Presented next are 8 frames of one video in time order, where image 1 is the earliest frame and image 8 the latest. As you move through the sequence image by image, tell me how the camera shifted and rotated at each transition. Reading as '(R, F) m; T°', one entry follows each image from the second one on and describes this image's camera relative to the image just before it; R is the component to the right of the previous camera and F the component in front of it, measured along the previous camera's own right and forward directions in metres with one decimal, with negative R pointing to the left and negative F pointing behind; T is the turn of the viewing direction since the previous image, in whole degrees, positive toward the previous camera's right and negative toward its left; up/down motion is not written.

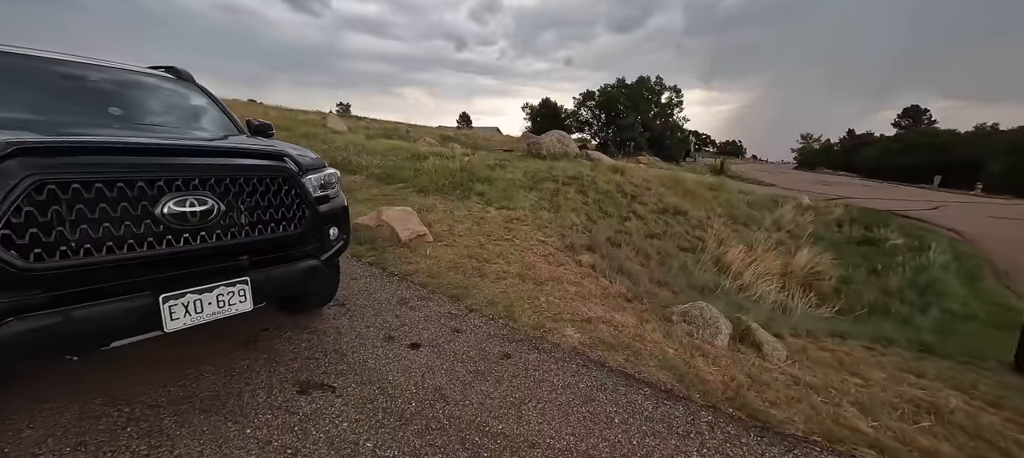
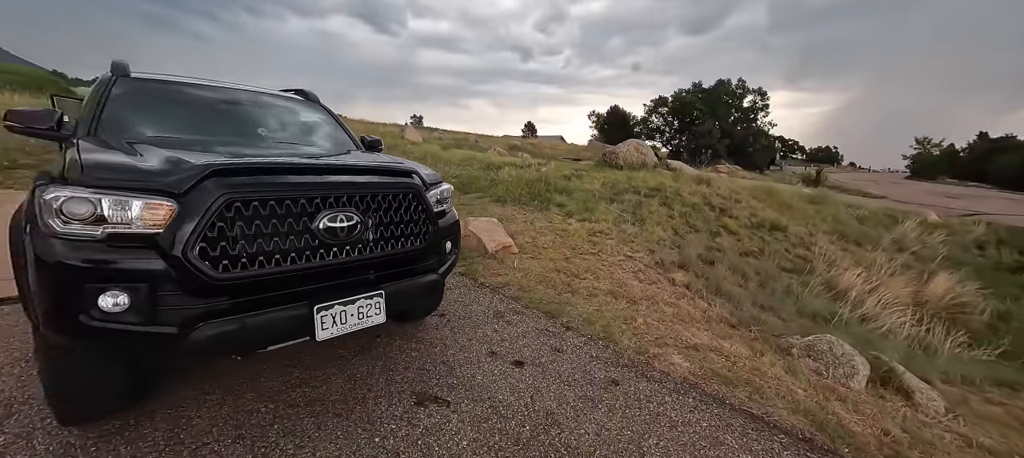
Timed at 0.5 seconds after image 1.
(-0.3, 0.0) m; -9°
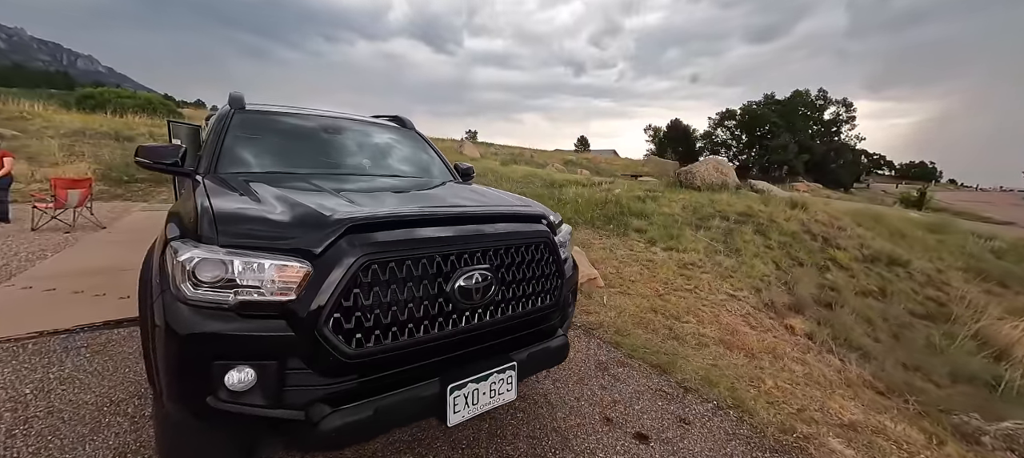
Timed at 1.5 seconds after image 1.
(-0.4, +0.3) m; -8°
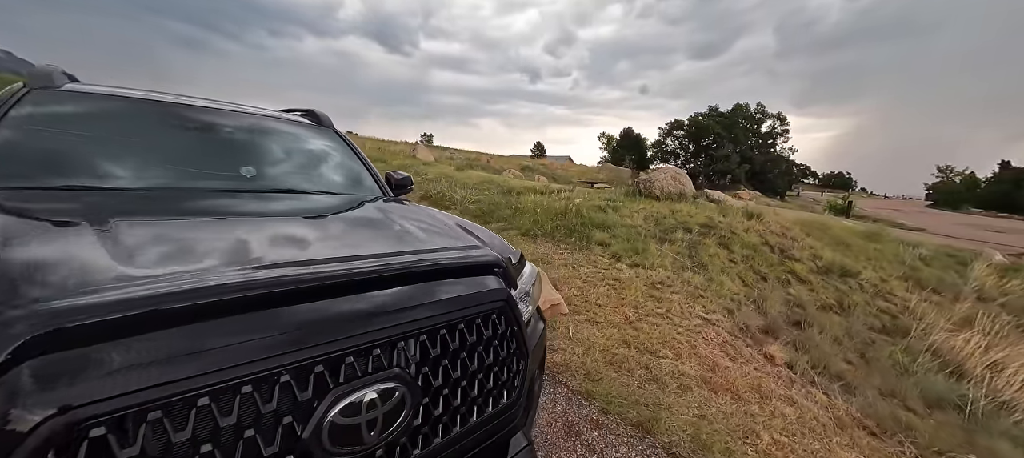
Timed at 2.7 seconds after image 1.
(+0.1, +0.6) m; +6°
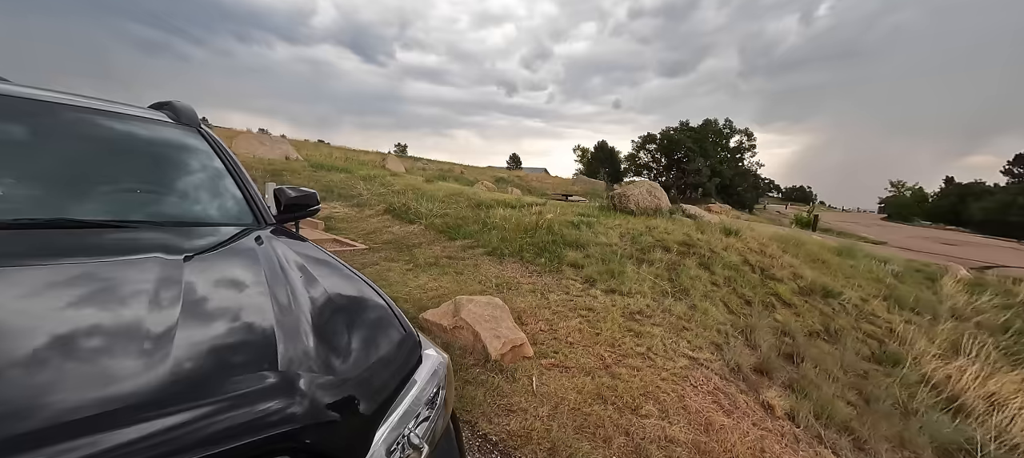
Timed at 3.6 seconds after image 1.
(+0.2, +0.6) m; +3°
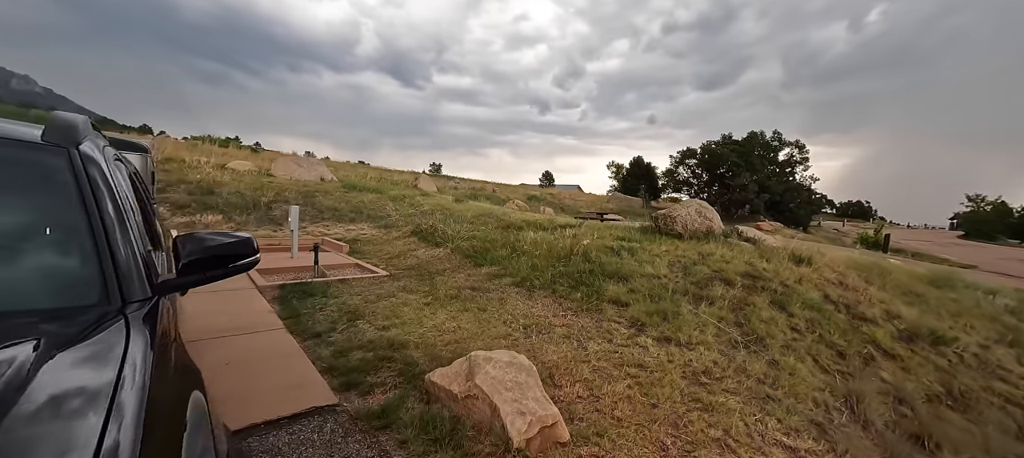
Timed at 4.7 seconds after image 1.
(0.0, +0.8) m; -5°
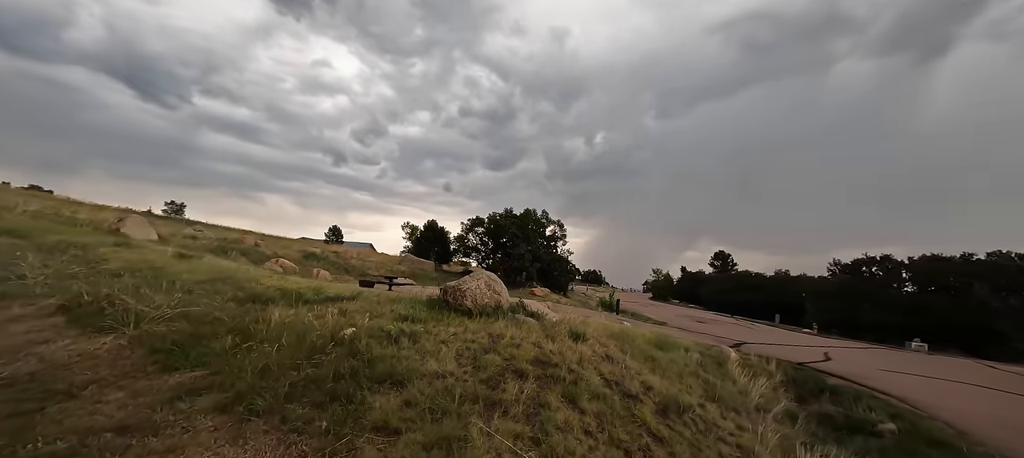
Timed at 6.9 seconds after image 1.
(+0.5, +1.3) m; +29°
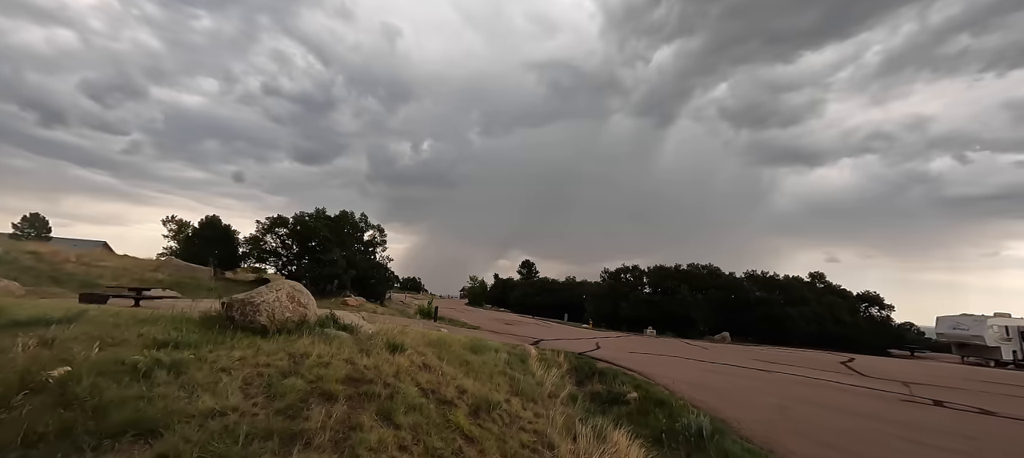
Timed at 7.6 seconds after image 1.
(0.0, +0.3) m; +25°
